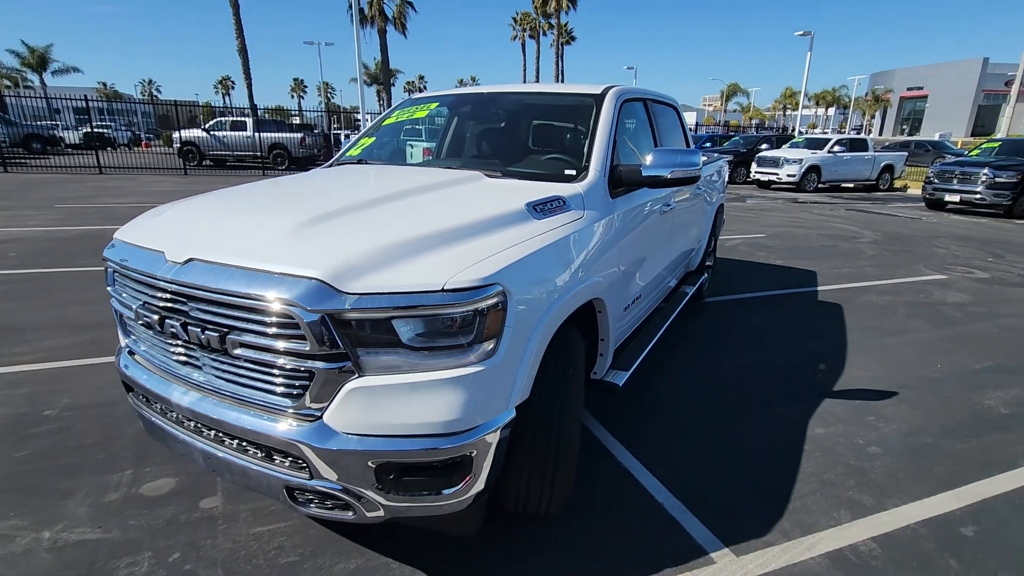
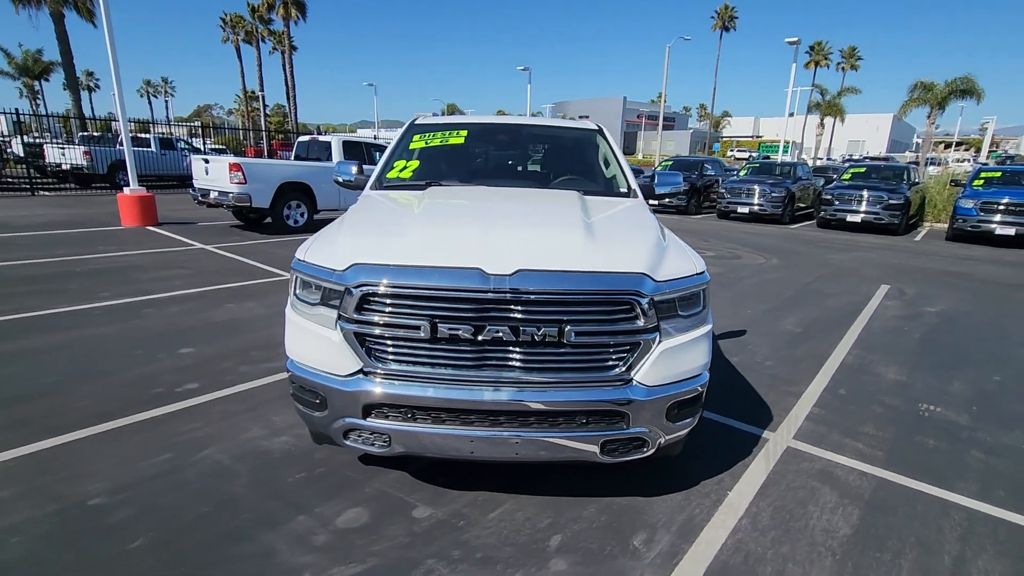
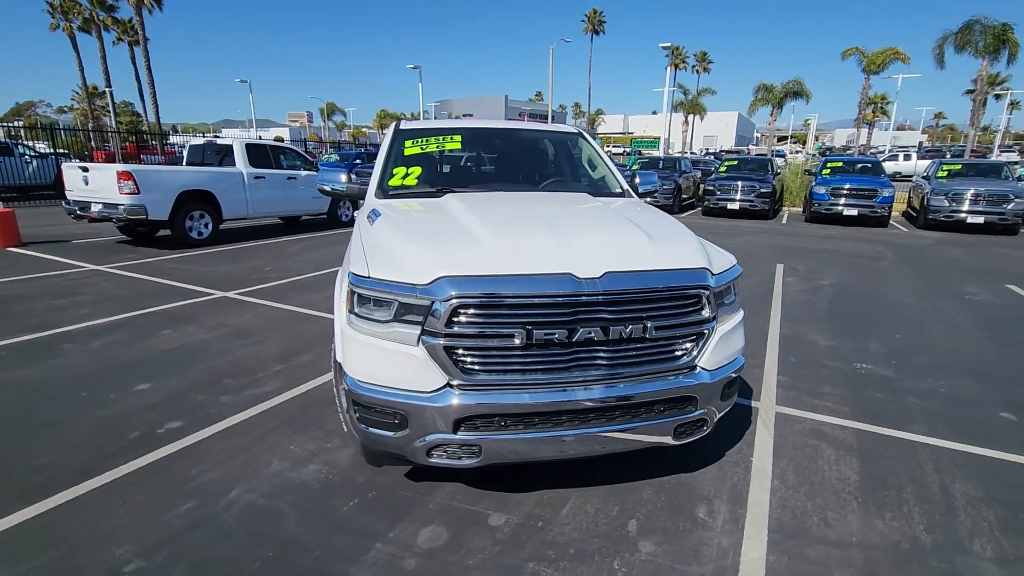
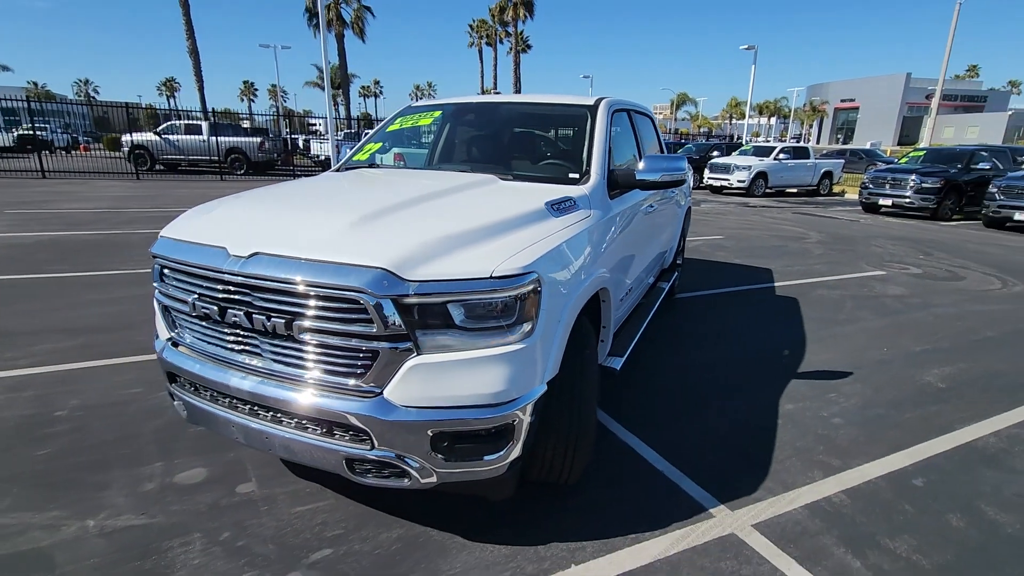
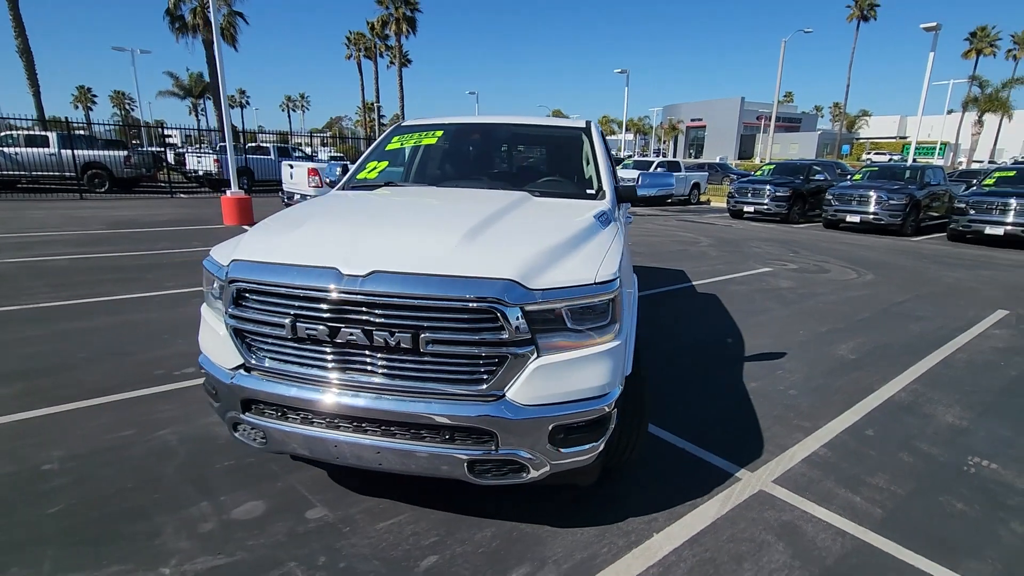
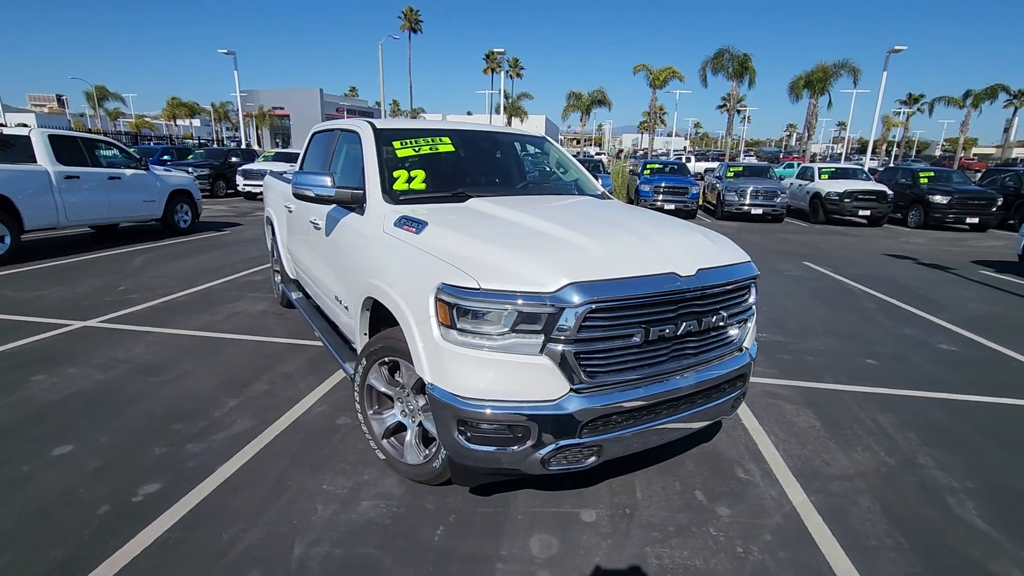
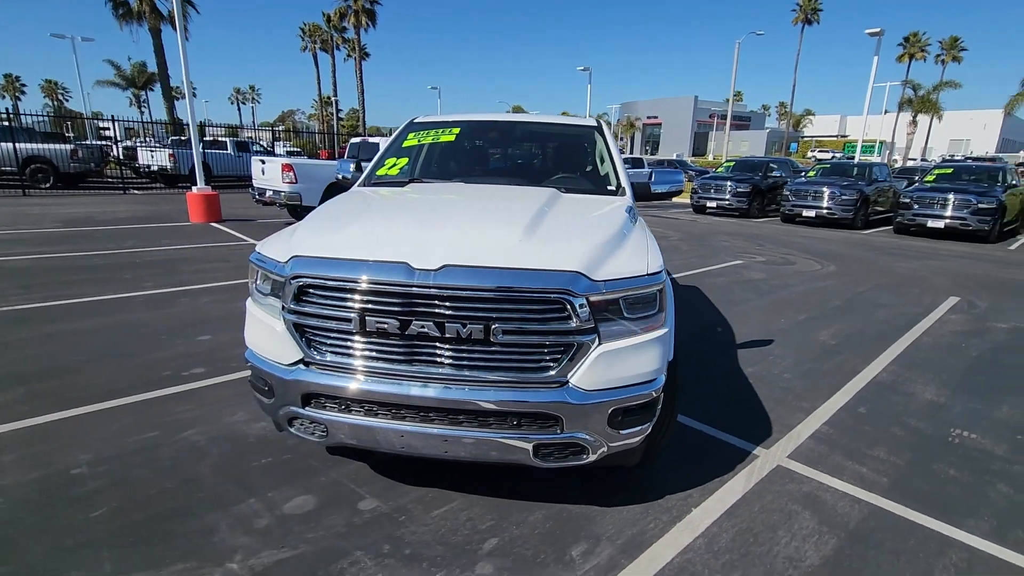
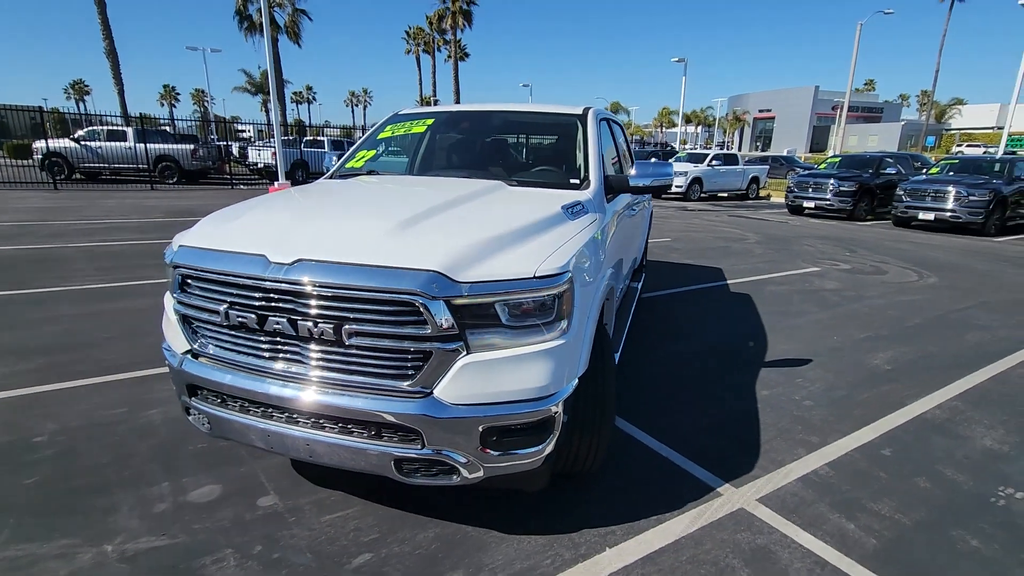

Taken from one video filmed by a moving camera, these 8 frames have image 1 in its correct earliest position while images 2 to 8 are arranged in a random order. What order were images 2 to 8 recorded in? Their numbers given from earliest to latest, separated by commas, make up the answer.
4, 8, 5, 7, 2, 3, 6
